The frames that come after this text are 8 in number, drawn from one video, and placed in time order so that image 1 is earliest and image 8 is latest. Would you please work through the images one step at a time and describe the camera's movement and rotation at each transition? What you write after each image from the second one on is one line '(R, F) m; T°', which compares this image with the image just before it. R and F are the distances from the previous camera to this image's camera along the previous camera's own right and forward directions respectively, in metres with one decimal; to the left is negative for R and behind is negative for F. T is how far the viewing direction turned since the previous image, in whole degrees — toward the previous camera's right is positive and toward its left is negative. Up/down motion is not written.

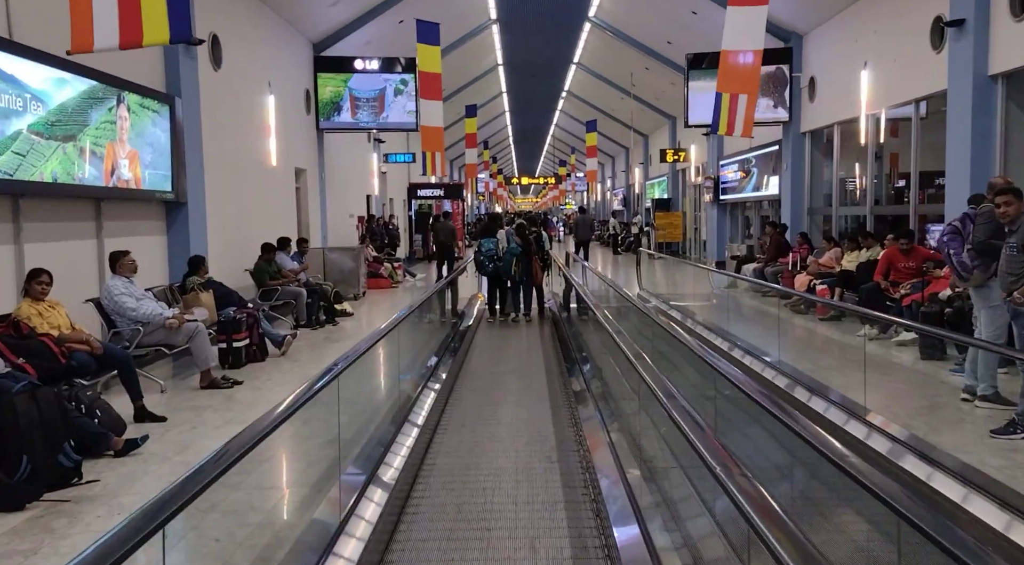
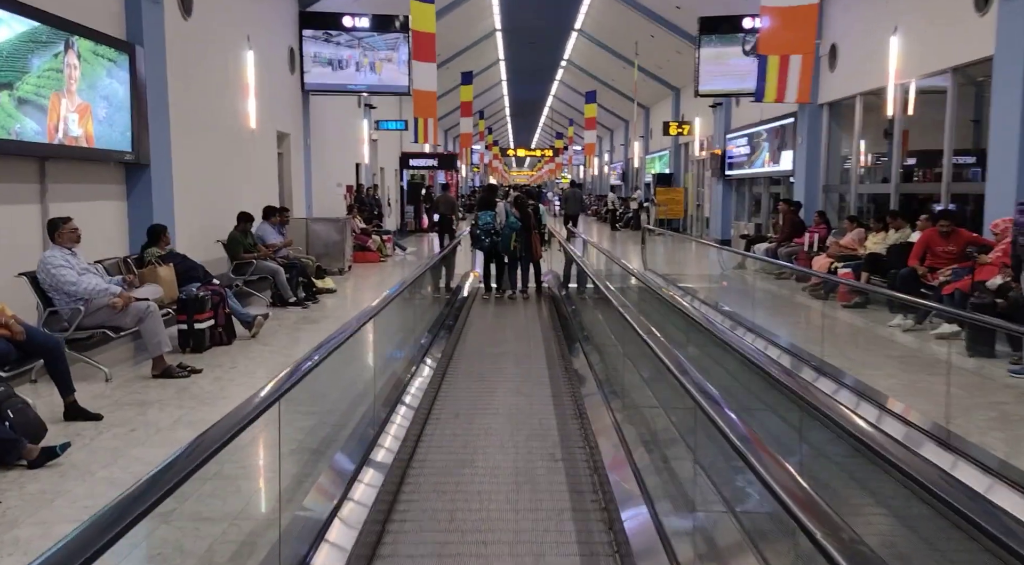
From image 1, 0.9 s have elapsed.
(0.0, +0.6) m; +1°
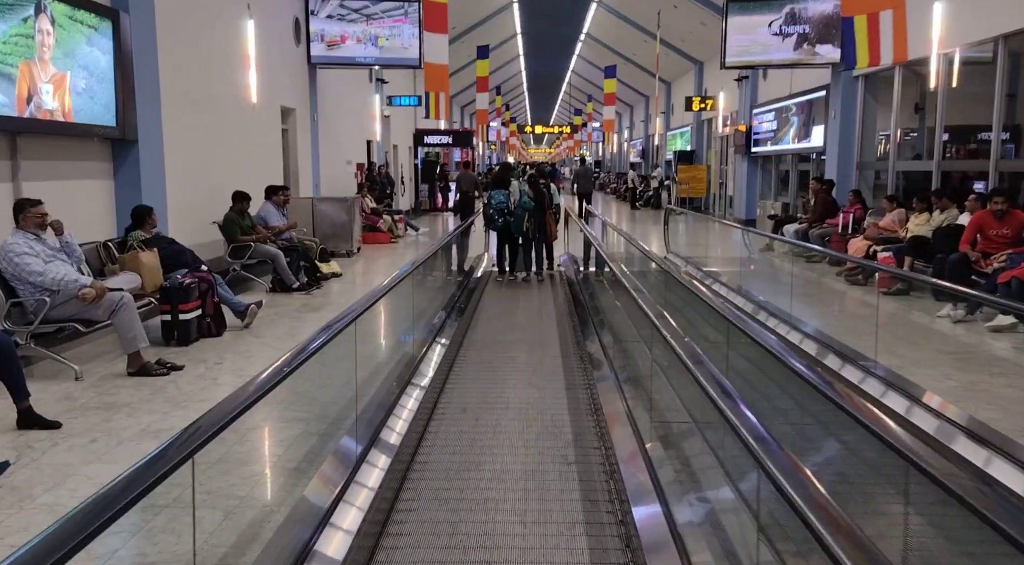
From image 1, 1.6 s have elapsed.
(0.0, +0.4) m; -1°
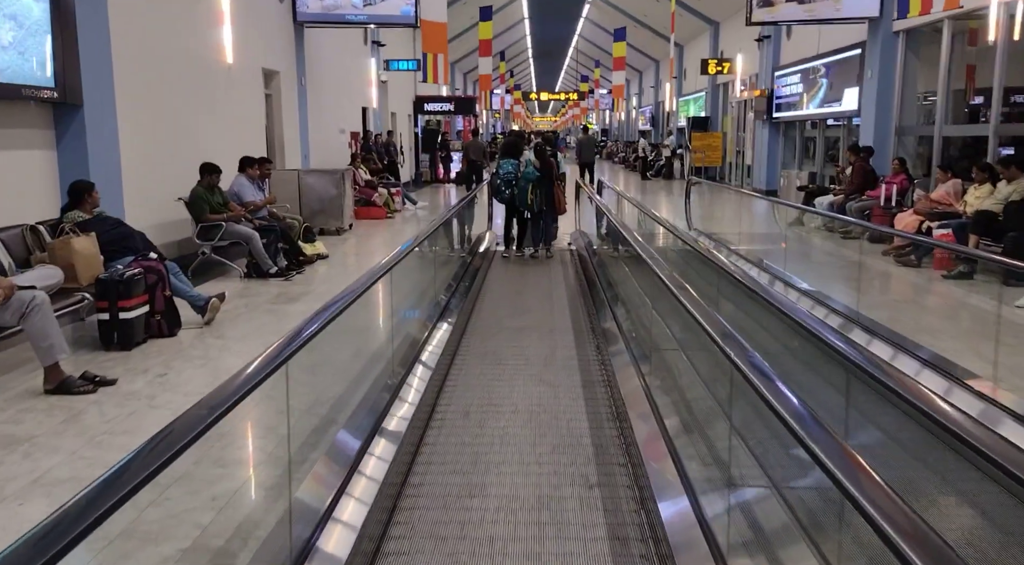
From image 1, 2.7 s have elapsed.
(0.0, +0.7) m; 0°
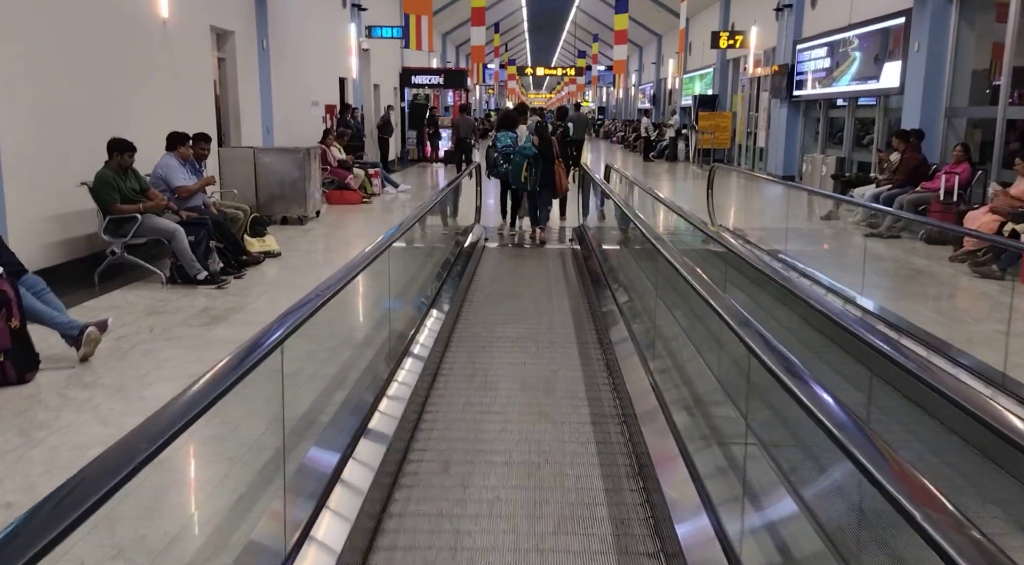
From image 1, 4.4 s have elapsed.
(0.0, +1.0) m; +1°
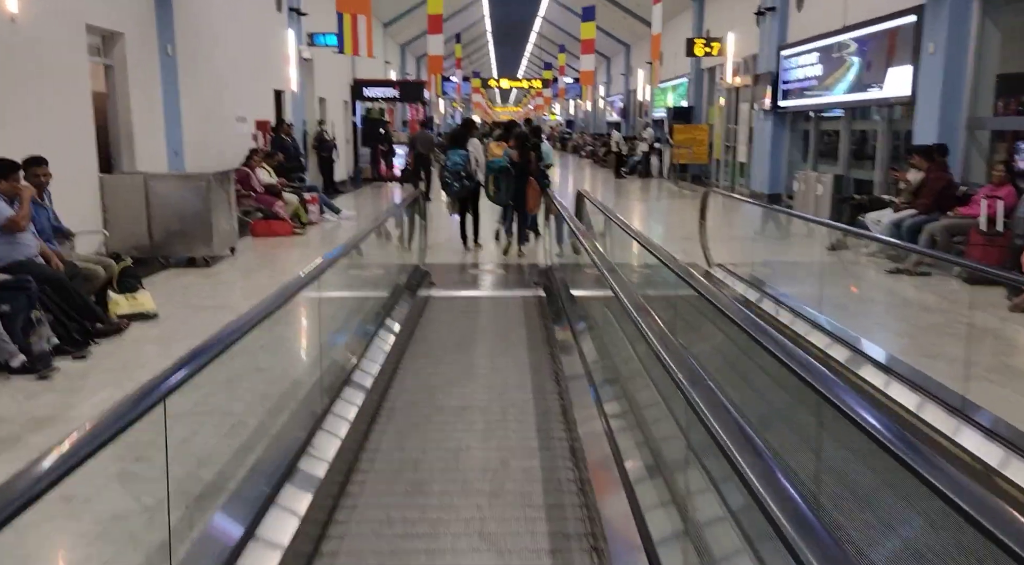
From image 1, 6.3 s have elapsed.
(+0.1, +1.1) m; +2°
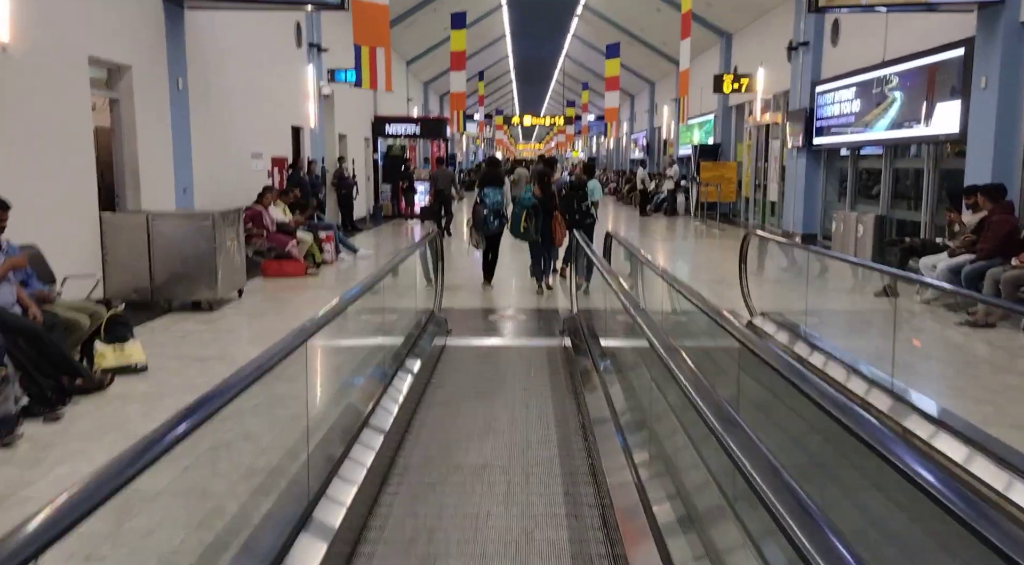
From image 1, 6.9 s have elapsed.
(0.0, +0.4) m; -2°
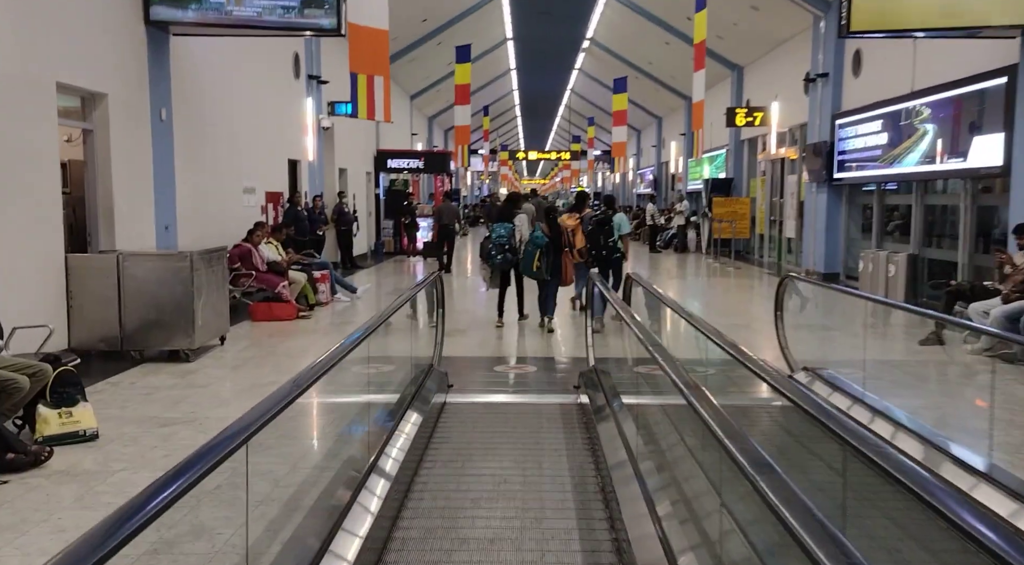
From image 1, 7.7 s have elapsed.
(0.0, +0.5) m; 0°
